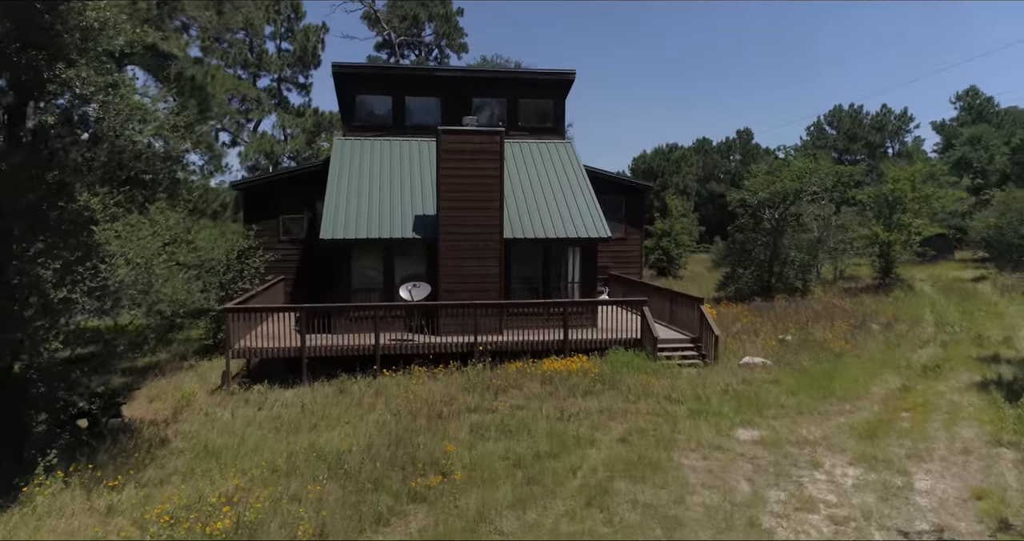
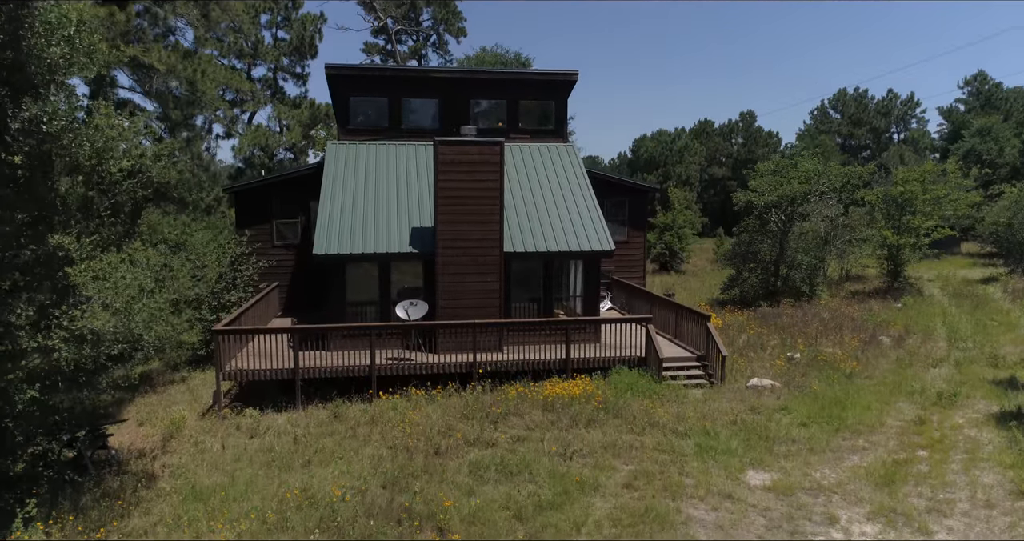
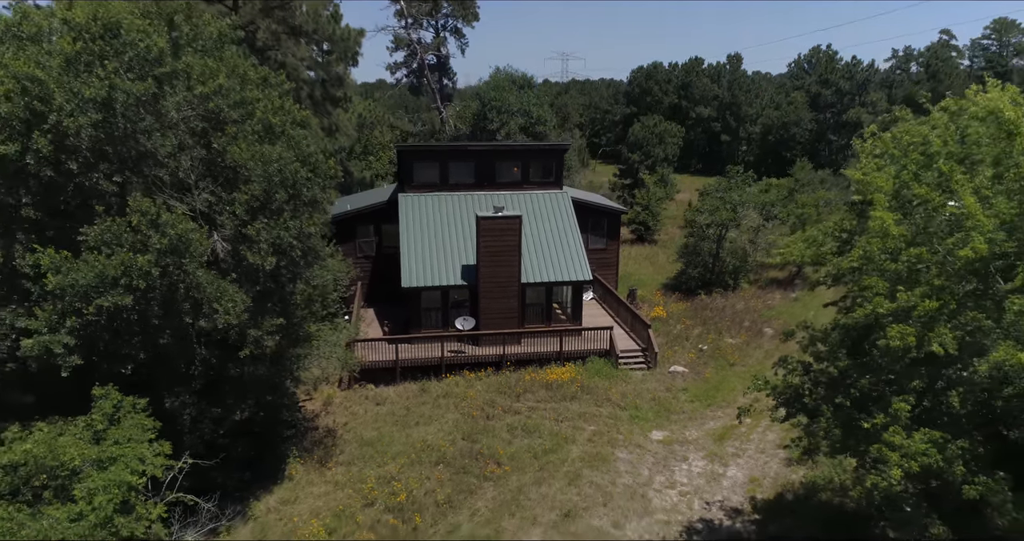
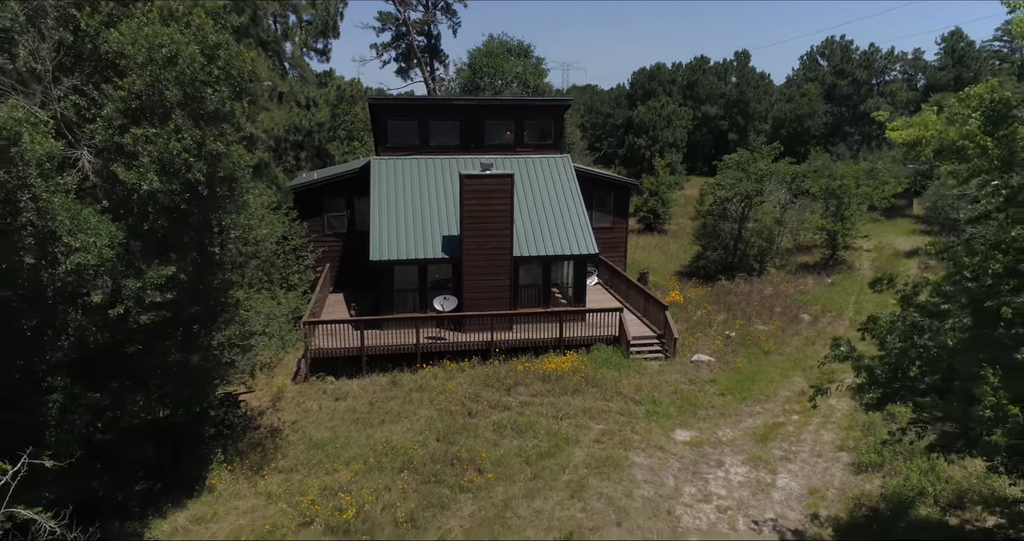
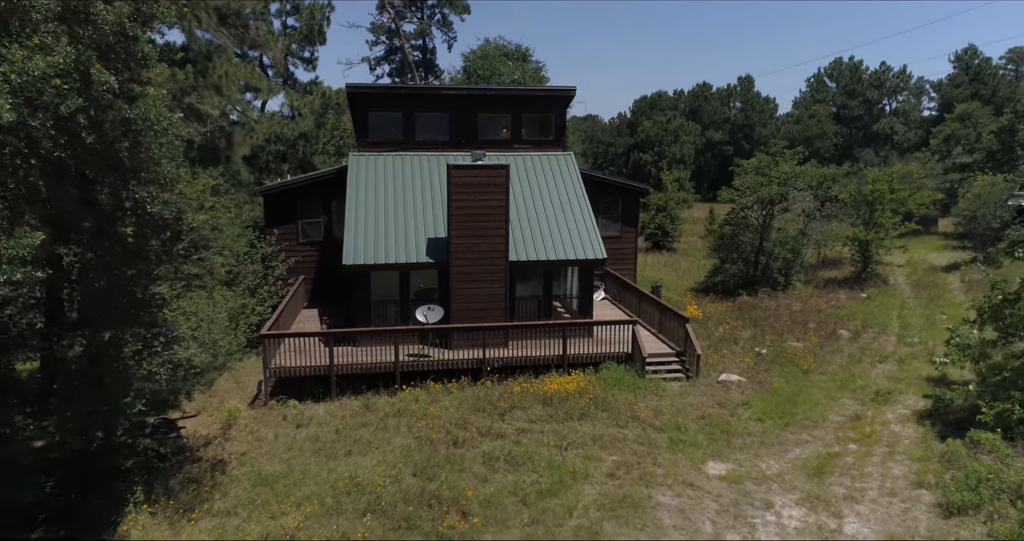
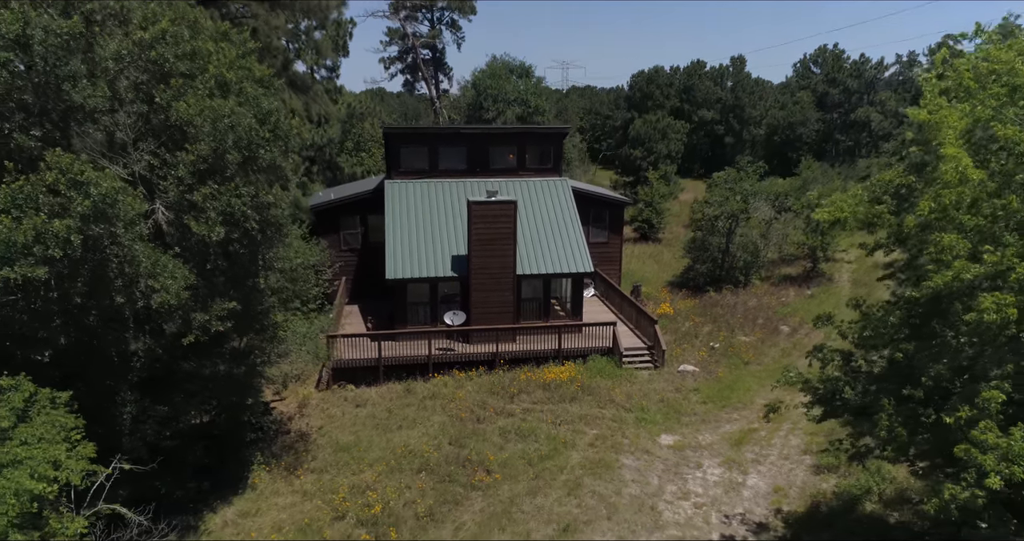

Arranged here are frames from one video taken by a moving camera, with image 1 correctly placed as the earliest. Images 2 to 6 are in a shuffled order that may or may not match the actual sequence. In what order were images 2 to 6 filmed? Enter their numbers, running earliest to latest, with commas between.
2, 5, 4, 6, 3
